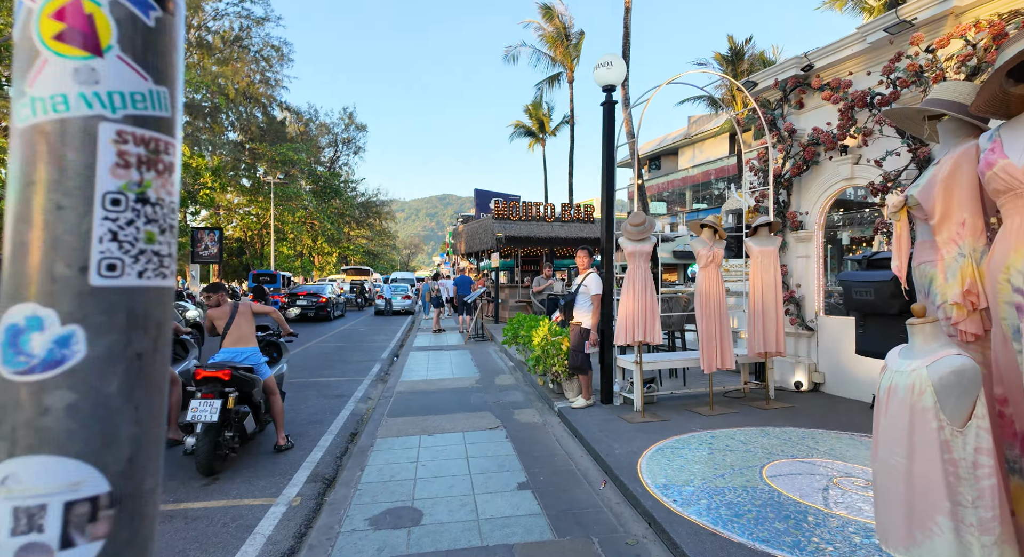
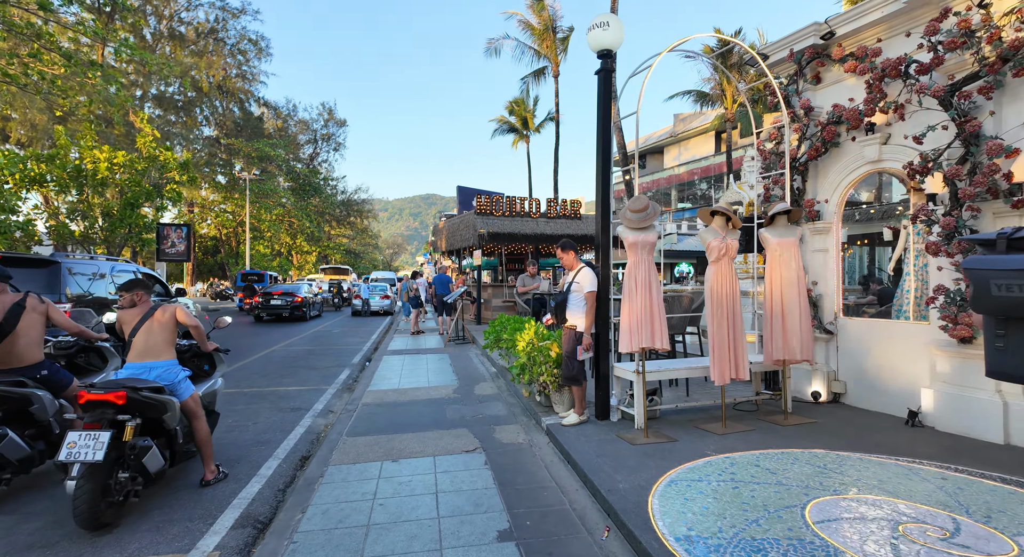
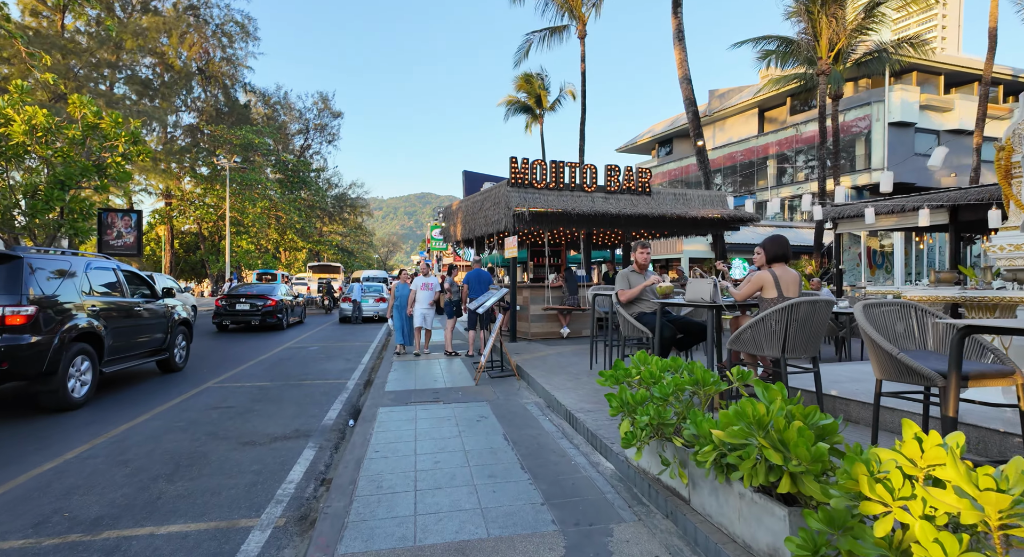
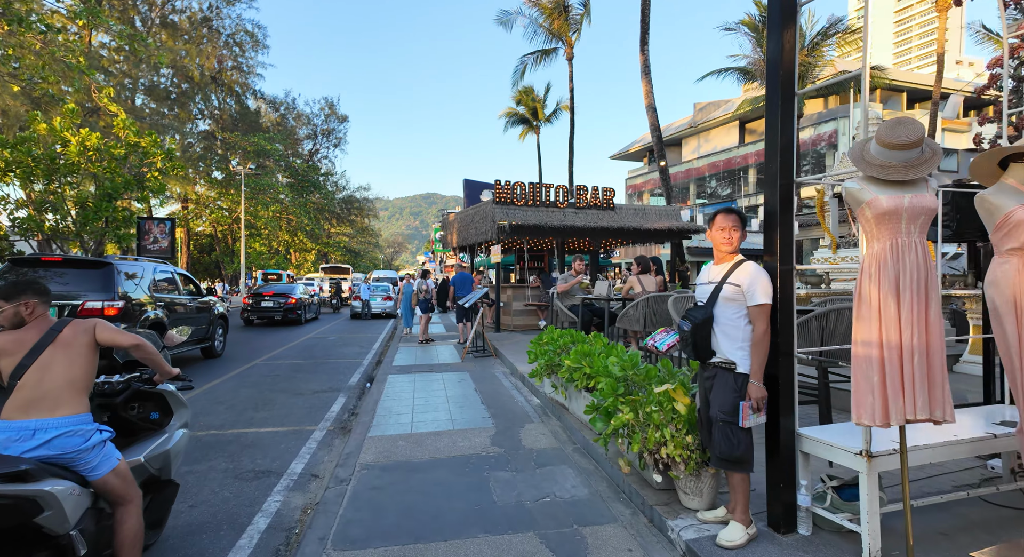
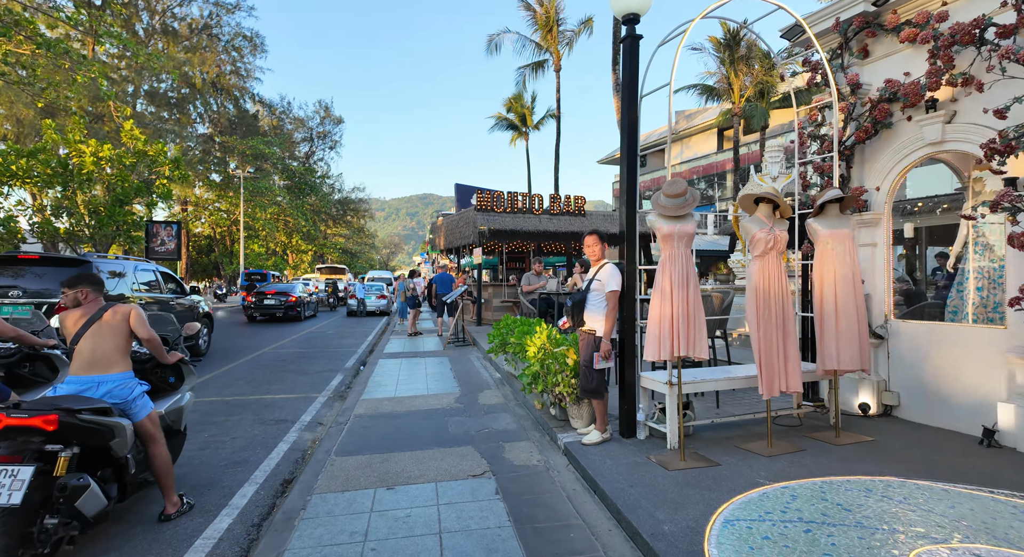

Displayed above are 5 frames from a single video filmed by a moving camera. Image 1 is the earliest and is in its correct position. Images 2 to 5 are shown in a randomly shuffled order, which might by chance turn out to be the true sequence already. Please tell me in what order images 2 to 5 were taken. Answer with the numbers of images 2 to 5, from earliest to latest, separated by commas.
2, 5, 4, 3
